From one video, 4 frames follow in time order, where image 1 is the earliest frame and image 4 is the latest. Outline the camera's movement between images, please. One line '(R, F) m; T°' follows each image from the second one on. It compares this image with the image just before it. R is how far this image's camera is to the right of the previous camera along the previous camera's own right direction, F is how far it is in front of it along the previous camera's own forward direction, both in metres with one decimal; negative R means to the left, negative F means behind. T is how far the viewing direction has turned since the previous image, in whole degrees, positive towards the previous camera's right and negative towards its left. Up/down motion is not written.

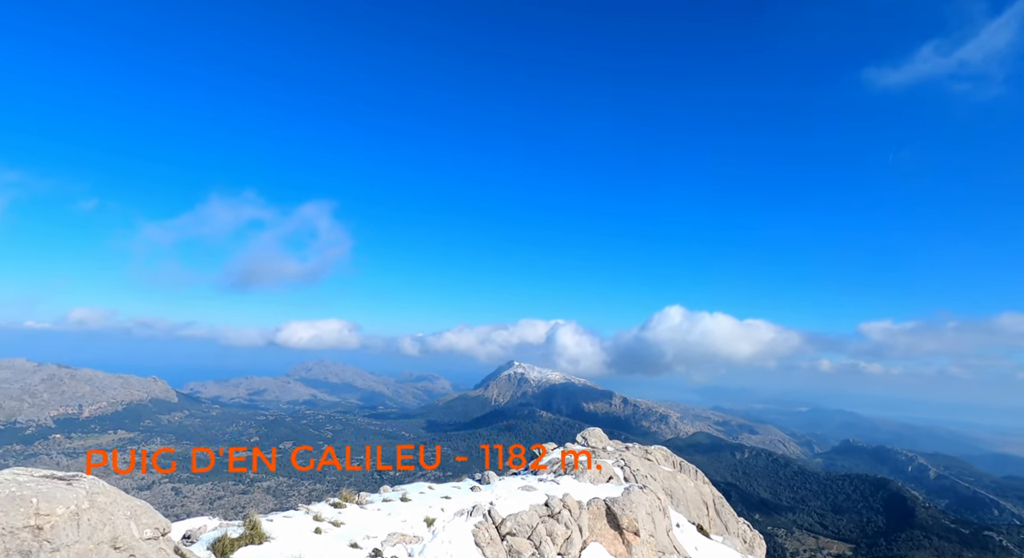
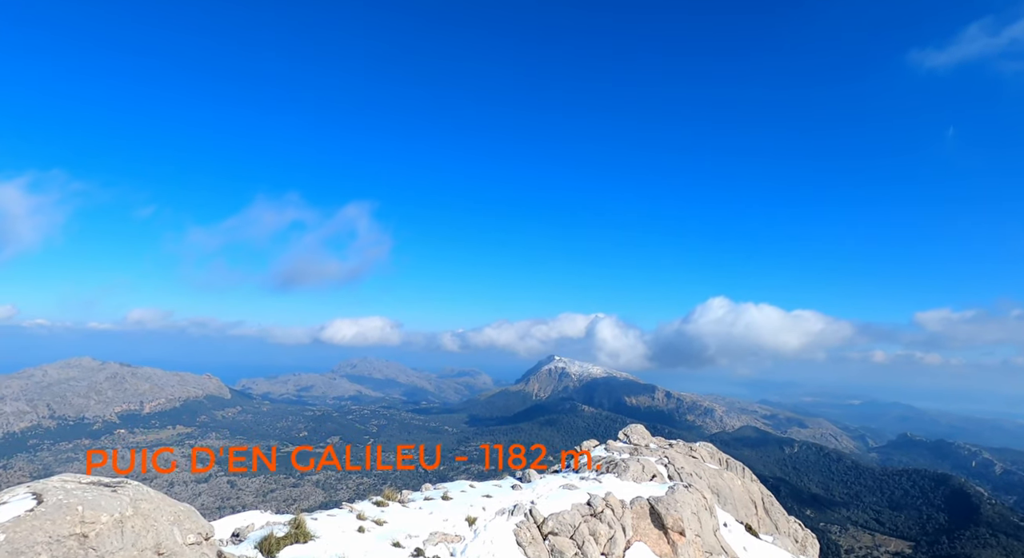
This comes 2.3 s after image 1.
(+0.2, +0.5) m; -4°
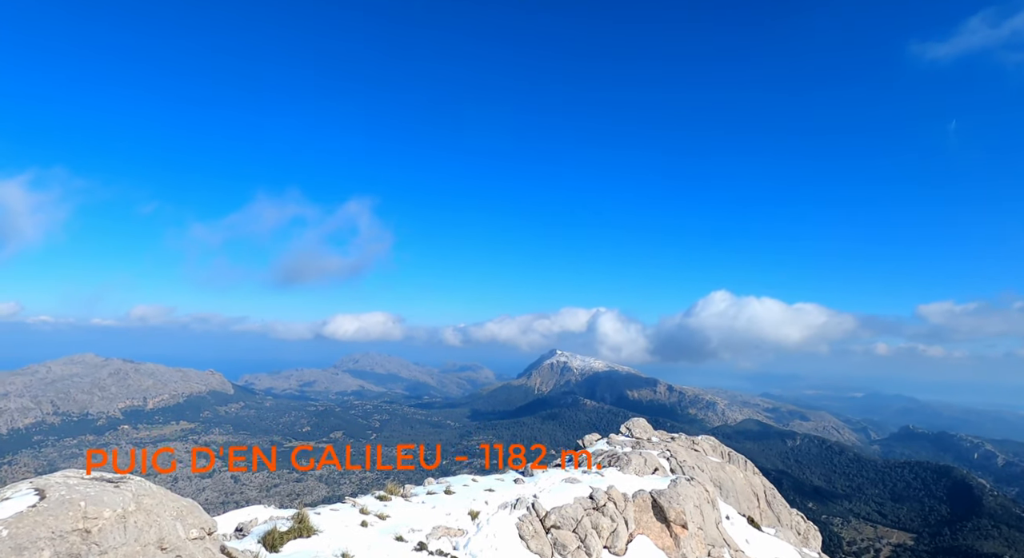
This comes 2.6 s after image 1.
(0.0, +0.1) m; 0°
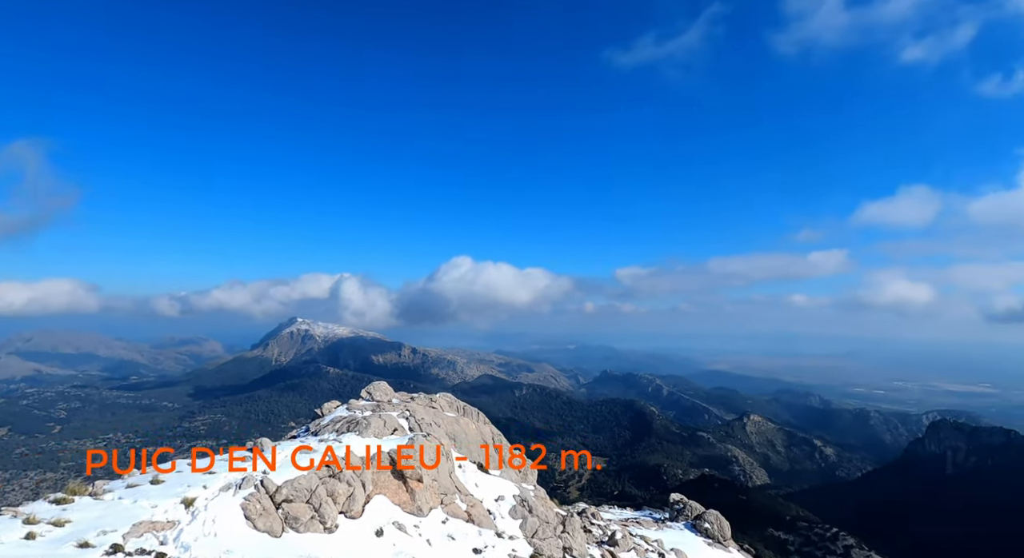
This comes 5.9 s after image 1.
(+1.0, +1.1) m; +23°
